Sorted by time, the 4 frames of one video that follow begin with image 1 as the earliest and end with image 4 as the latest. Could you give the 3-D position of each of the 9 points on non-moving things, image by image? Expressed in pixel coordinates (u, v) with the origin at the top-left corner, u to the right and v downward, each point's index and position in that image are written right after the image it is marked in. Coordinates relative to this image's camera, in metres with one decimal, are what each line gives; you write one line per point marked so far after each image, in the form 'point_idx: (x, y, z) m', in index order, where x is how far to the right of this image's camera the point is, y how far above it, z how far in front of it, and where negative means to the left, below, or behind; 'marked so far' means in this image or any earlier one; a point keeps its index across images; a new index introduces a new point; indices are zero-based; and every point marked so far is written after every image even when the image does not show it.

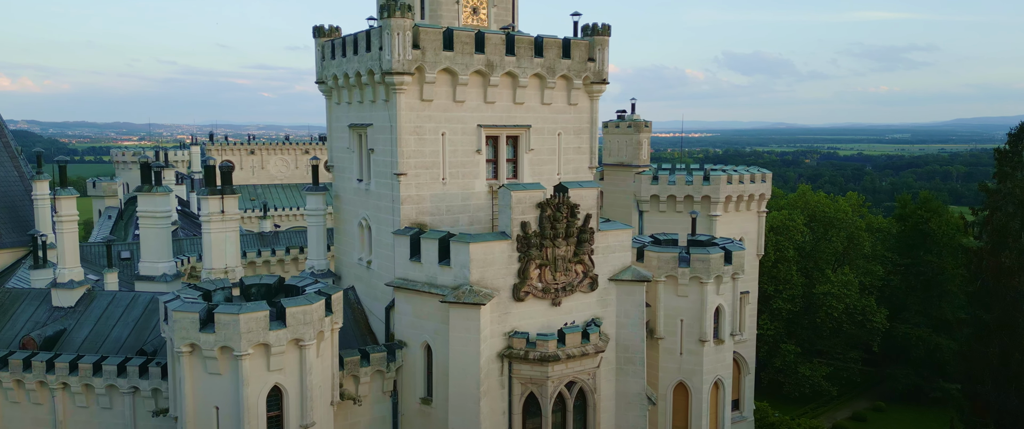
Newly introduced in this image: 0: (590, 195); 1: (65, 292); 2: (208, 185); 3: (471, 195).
0: (+1.9, +0.5, +18.4) m
1: (-11.6, -2.0, +19.6) m
2: (-7.9, +0.8, +19.6) m
3: (-1.0, +0.5, +19.5) m
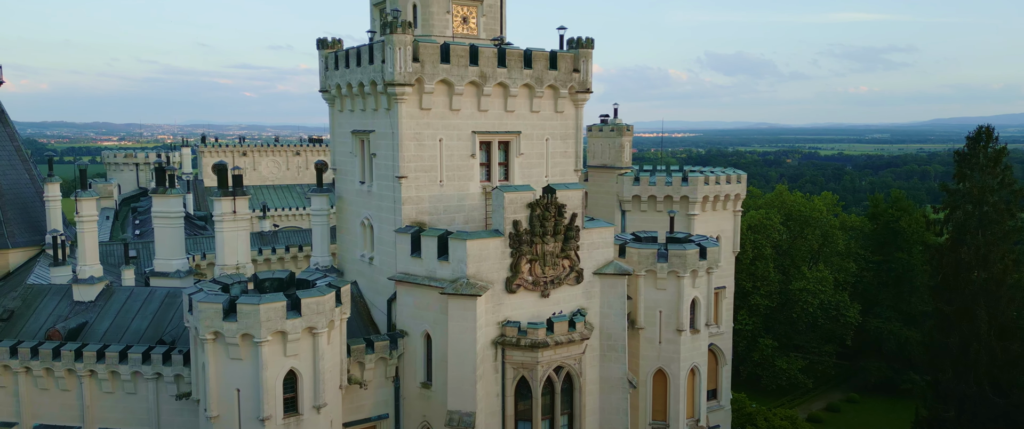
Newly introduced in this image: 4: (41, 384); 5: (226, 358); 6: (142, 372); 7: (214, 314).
0: (+1.7, +0.5, +20.0) m
1: (-11.8, -2.0, +21.0) m
2: (-8.1, +0.8, +21.0) m
3: (-1.3, +0.5, +21.1) m
4: (-11.8, -4.3, +19.0) m
5: (-6.3, -3.1, +16.6) m
6: (-9.0, -3.8, +18.3) m
7: (-6.4, -2.1, +16.2) m
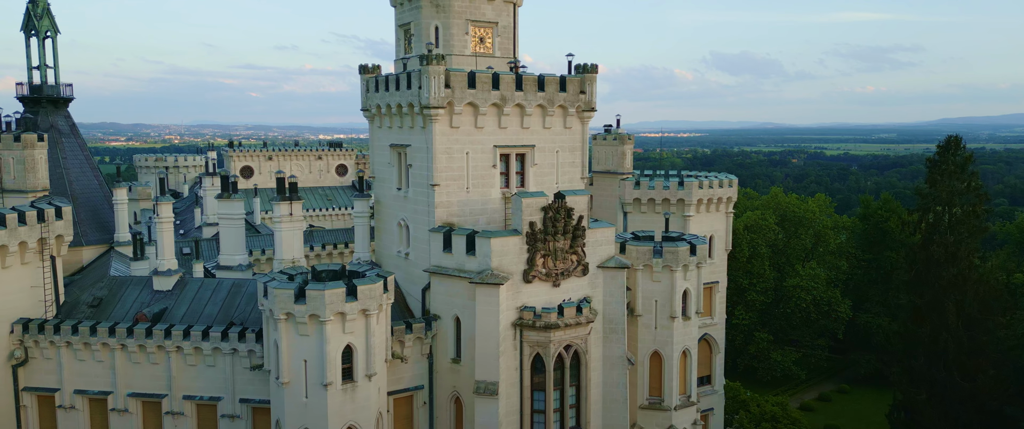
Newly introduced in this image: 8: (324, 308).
0: (+2.2, +0.4, +23.6) m
1: (-11.3, -2.1, +24.7) m
2: (-7.6, +0.7, +24.7) m
3: (-0.8, +0.5, +24.7) m
4: (-11.3, -4.3, +22.6) m
5: (-5.8, -3.2, +20.2) m
6: (-8.5, -3.9, +22.0) m
7: (-5.9, -2.2, +19.9) m
8: (-4.9, -2.4, +19.7) m
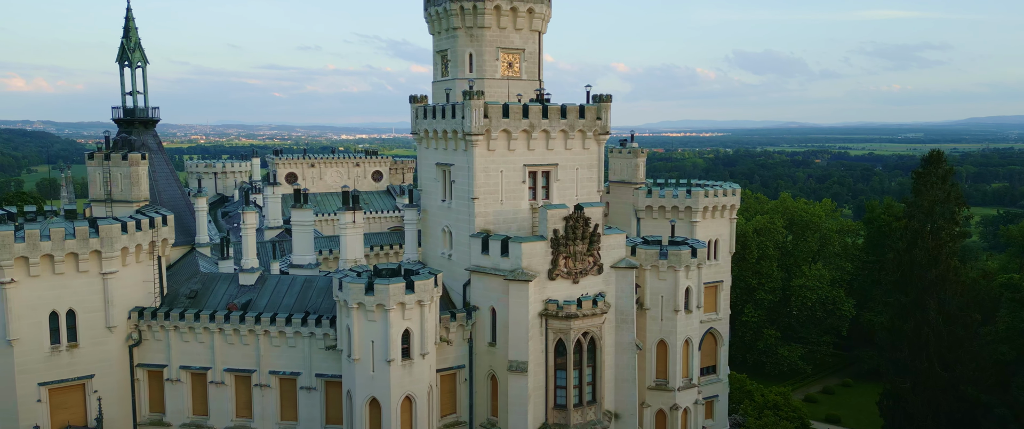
0: (+3.2, +0.1, +28.2) m
1: (-10.3, -2.4, +29.6) m
2: (-6.6, +0.4, +29.5) m
3: (+0.3, +0.1, +29.4) m
4: (-10.3, -4.6, +27.6) m
5: (-4.9, -3.5, +25.0) m
6: (-7.5, -4.2, +26.9) m
7: (-5.0, -2.5, +24.7) m
8: (-4.0, -2.8, +24.5) m
